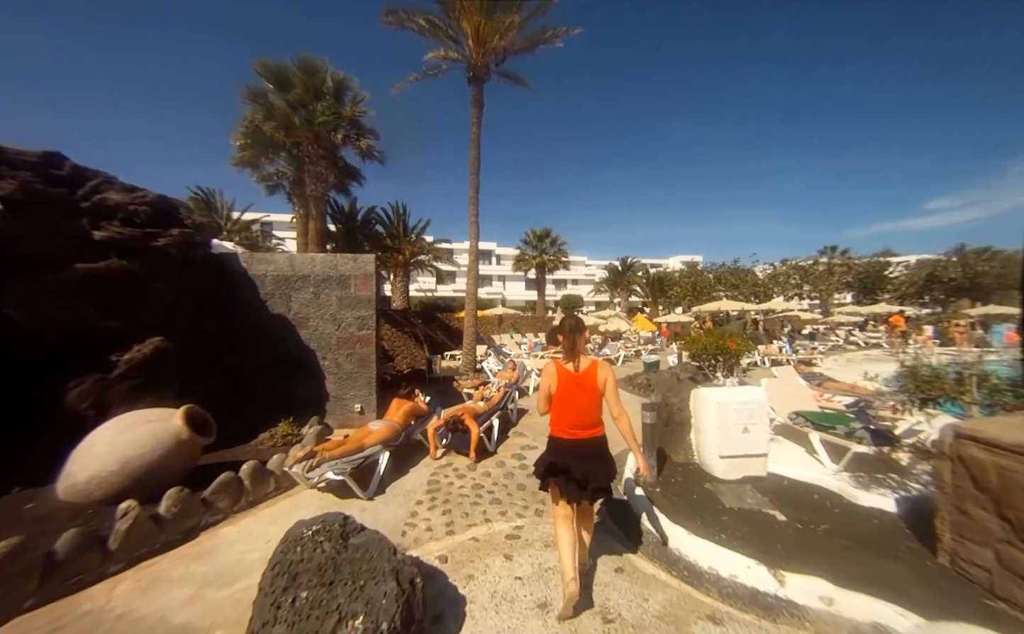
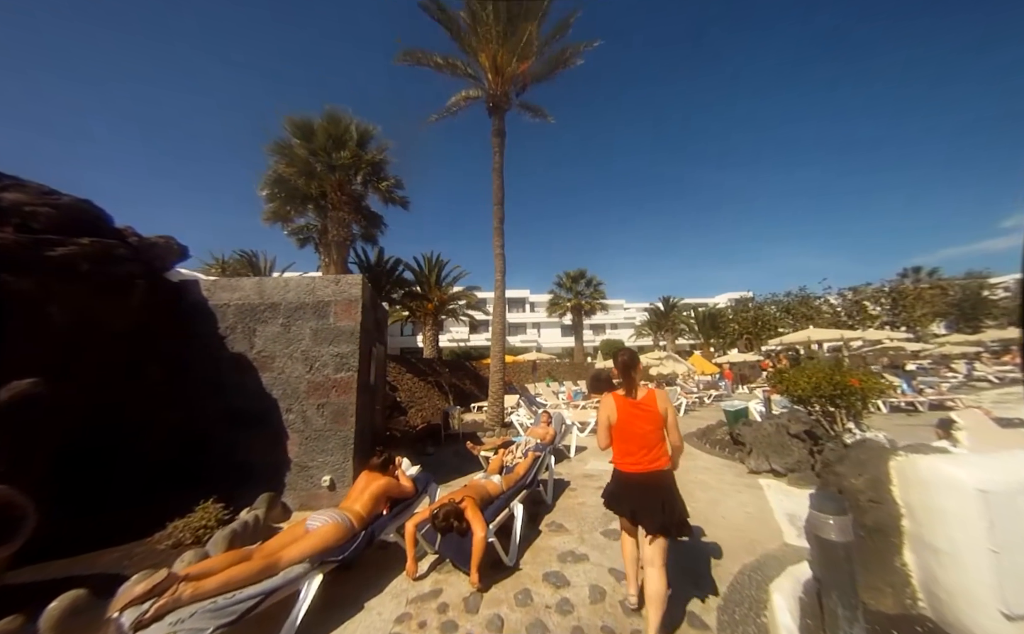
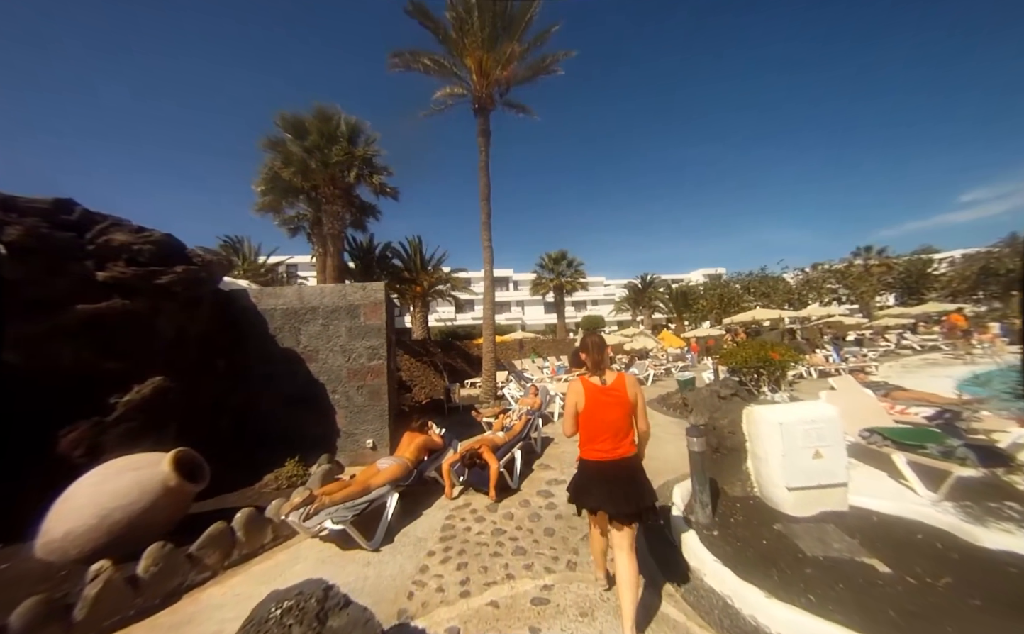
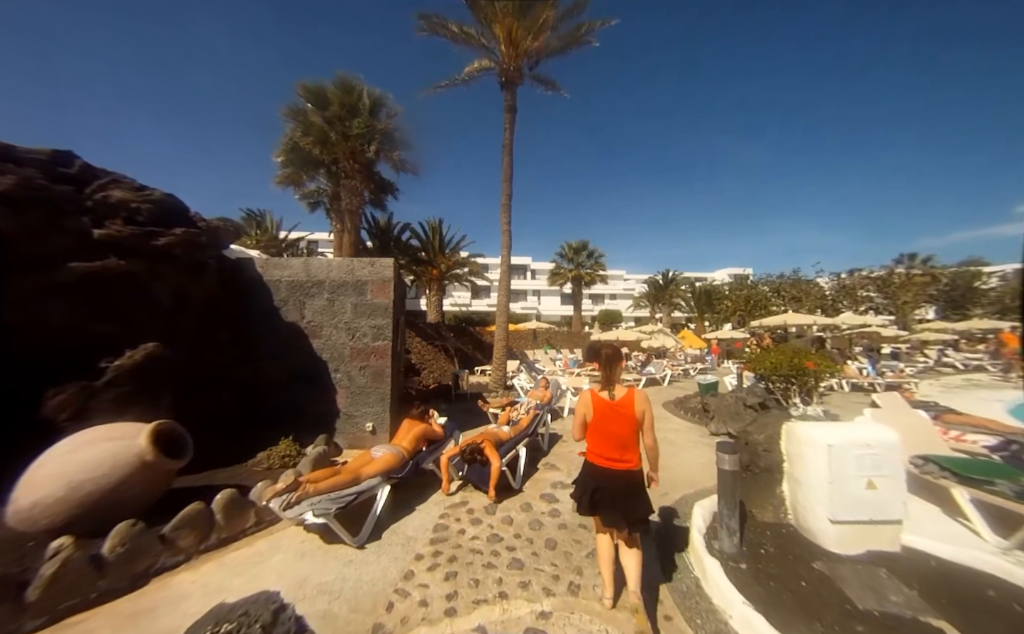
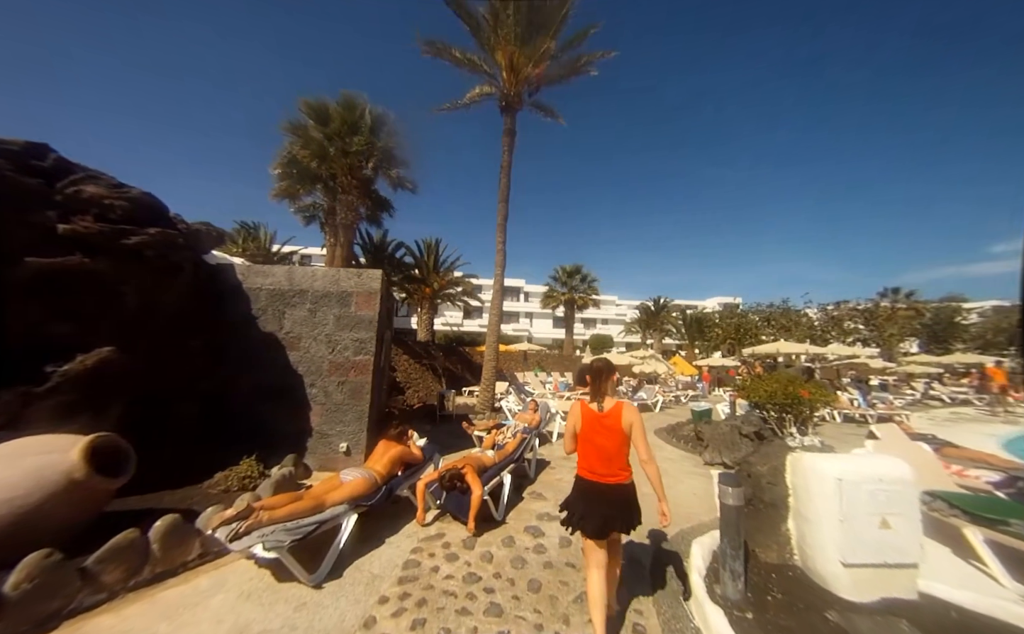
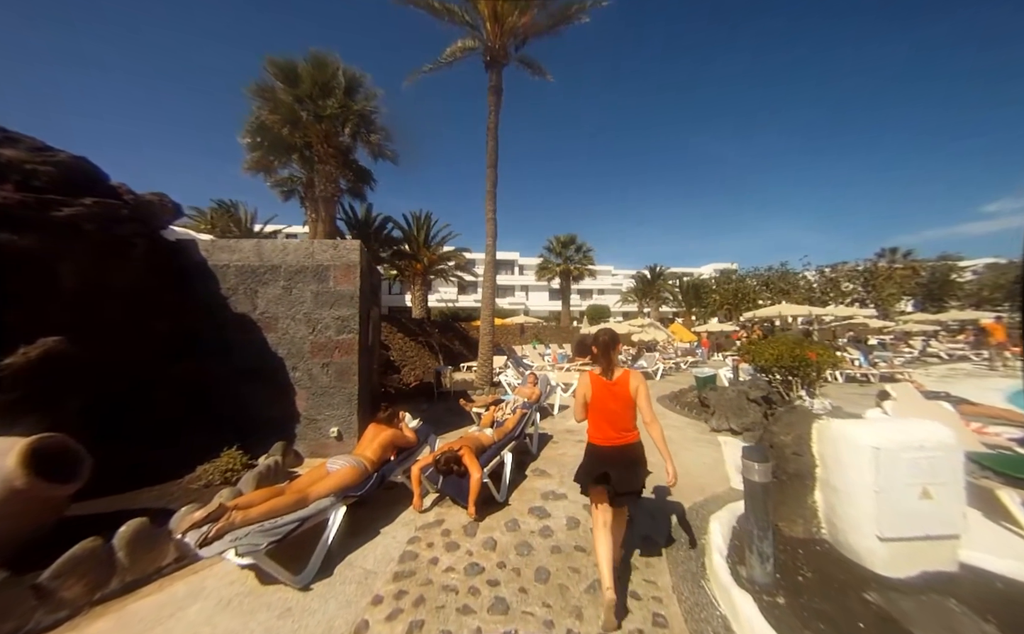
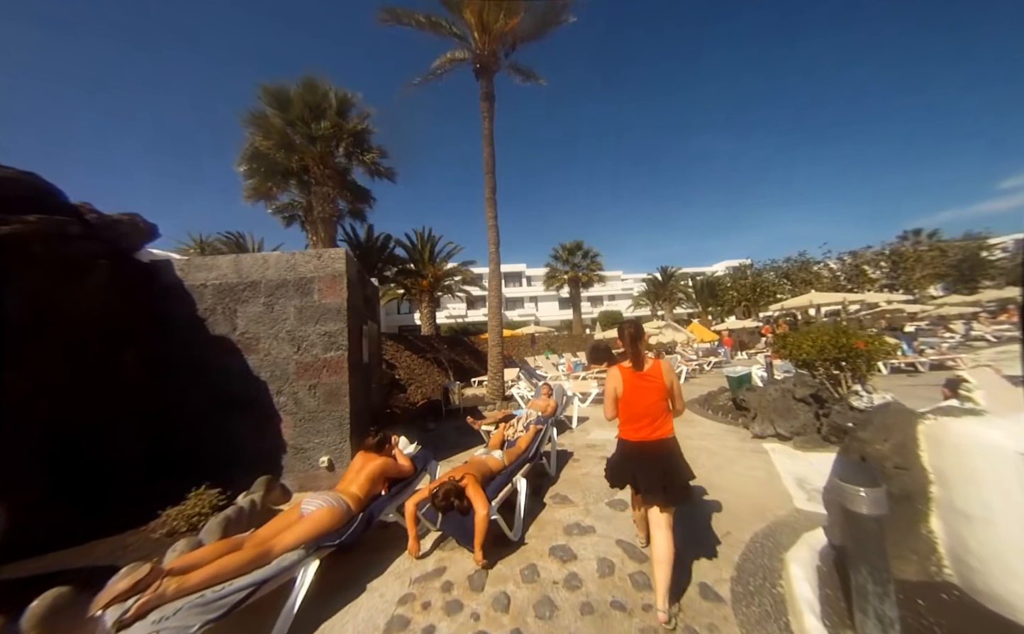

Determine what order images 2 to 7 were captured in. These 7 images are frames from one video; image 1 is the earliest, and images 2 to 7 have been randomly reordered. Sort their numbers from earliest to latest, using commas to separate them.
3, 4, 5, 6, 2, 7
